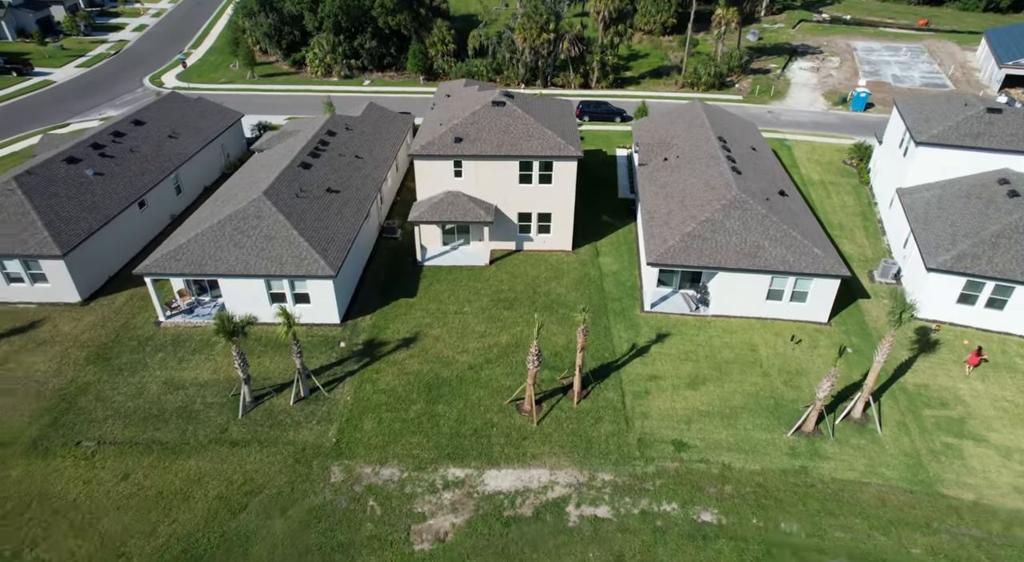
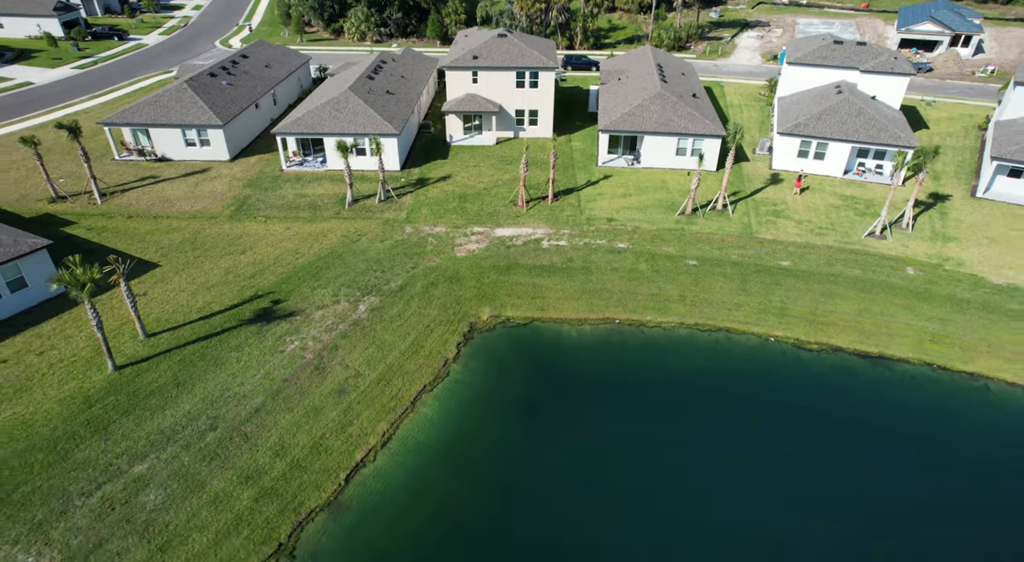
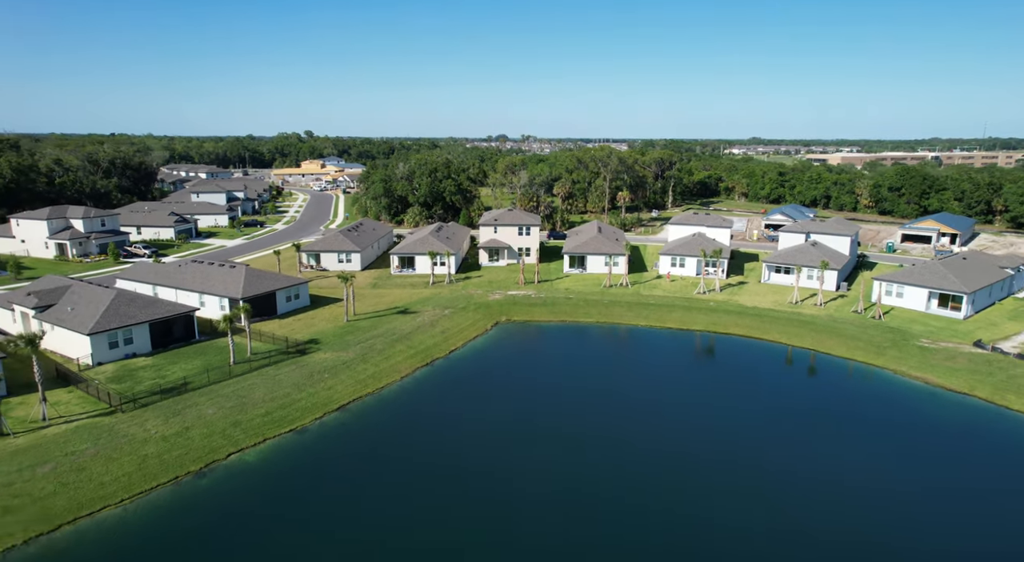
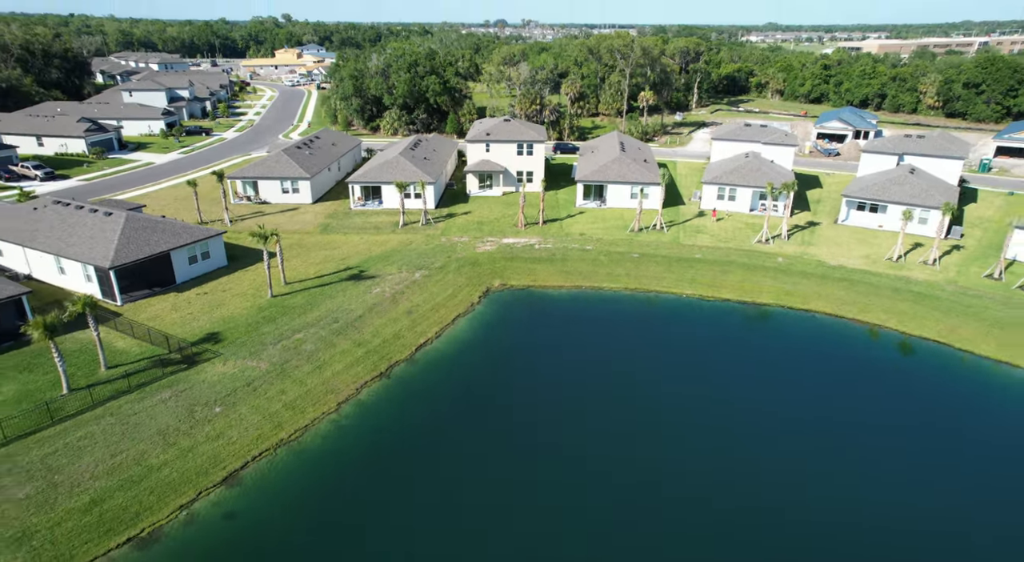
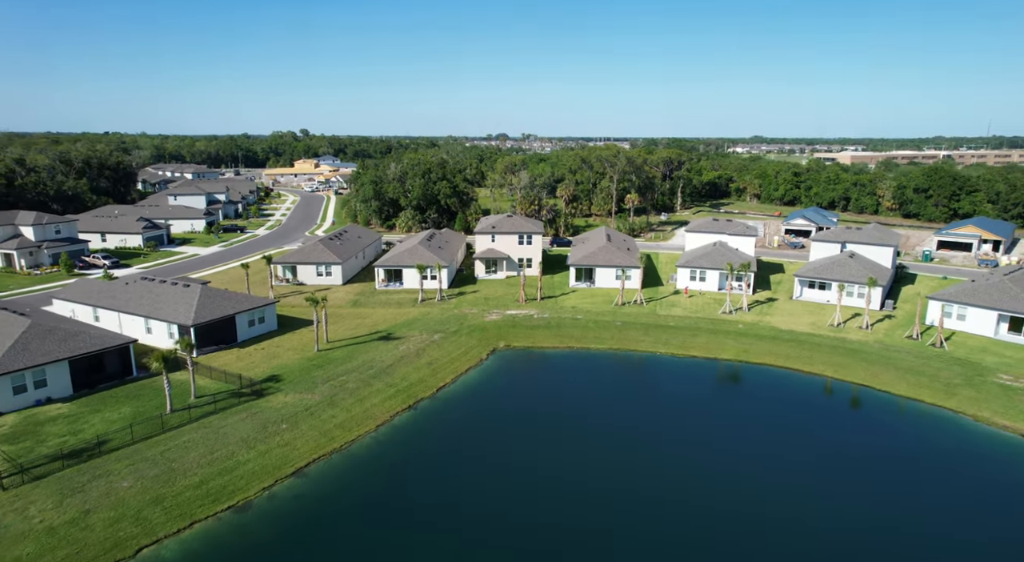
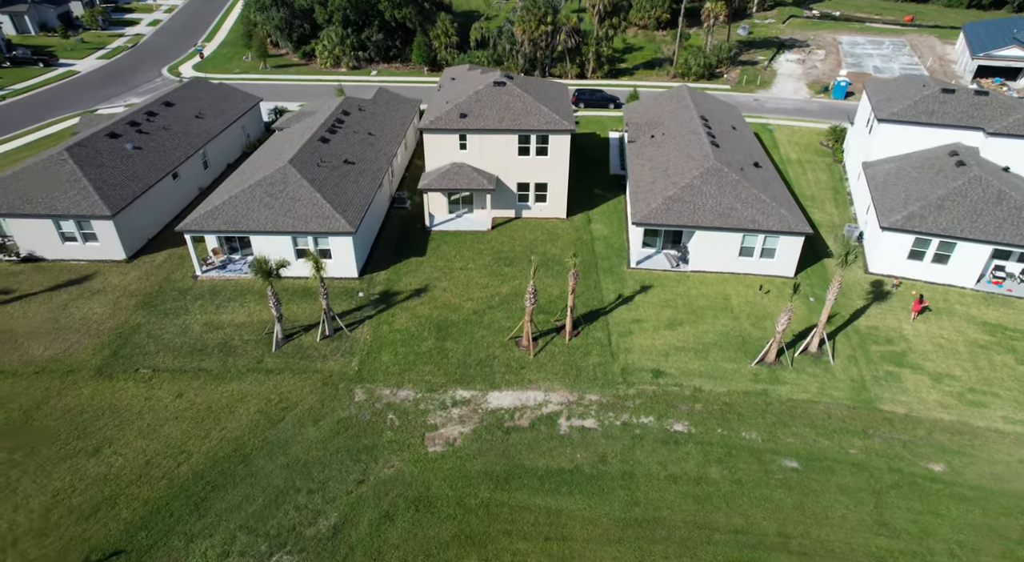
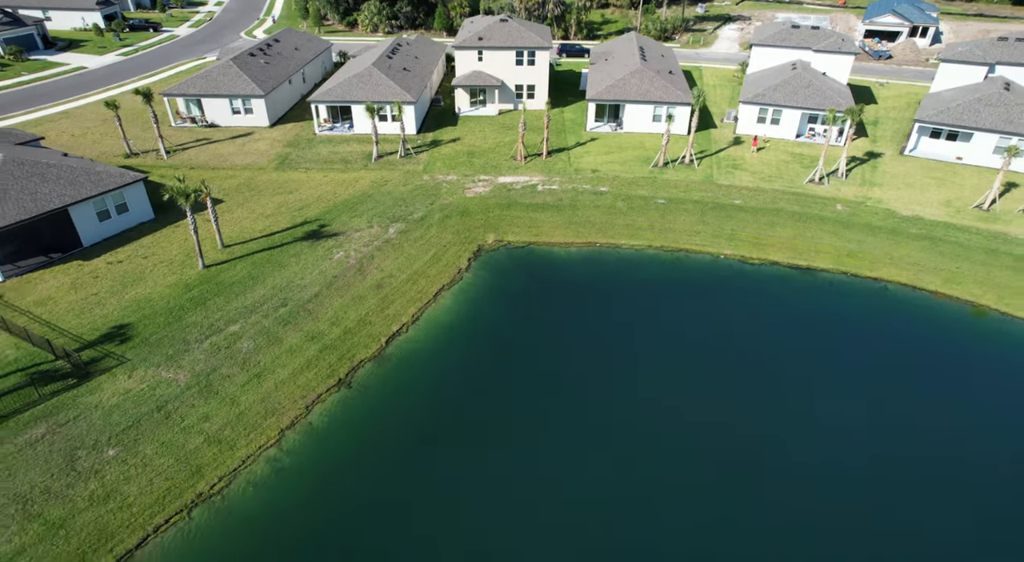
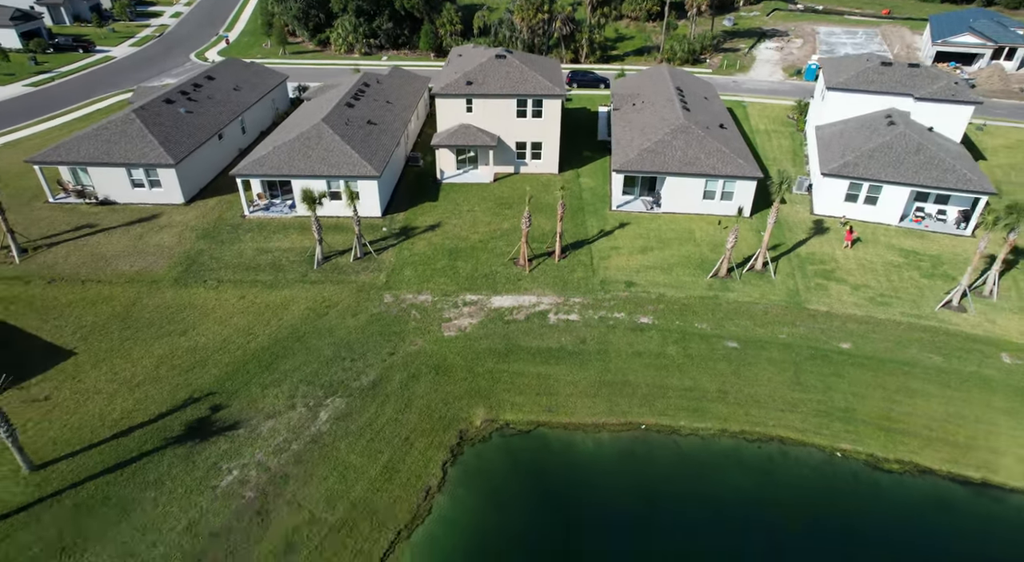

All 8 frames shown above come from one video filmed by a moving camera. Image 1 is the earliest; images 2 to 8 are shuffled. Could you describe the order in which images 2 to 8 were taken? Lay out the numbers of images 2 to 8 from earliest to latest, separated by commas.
6, 8, 2, 7, 4, 5, 3
